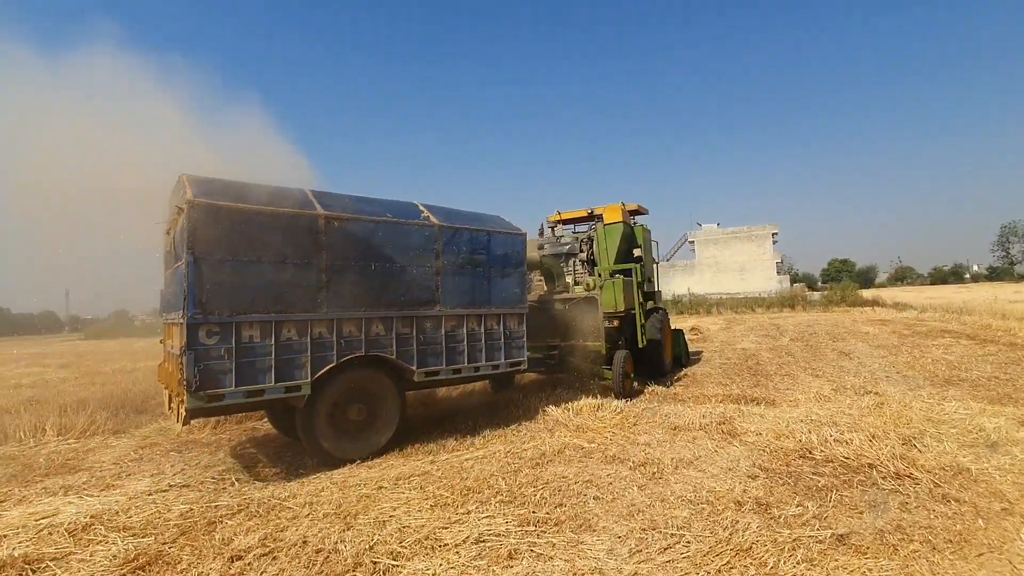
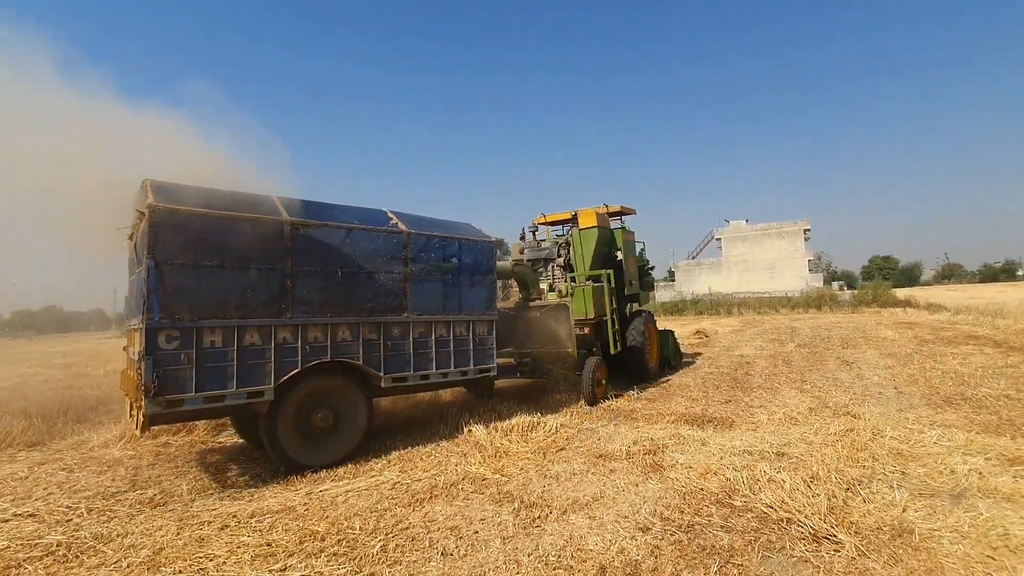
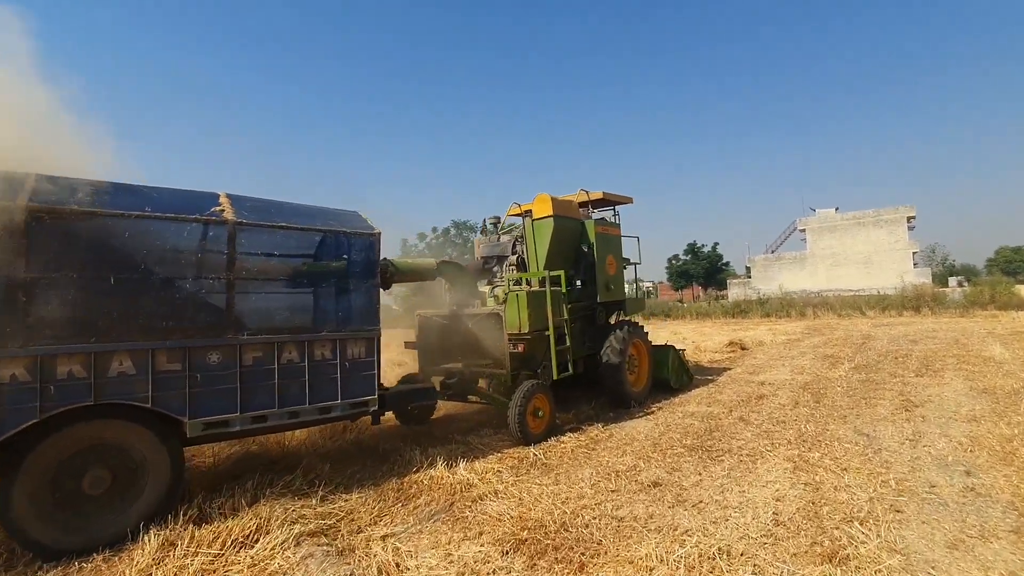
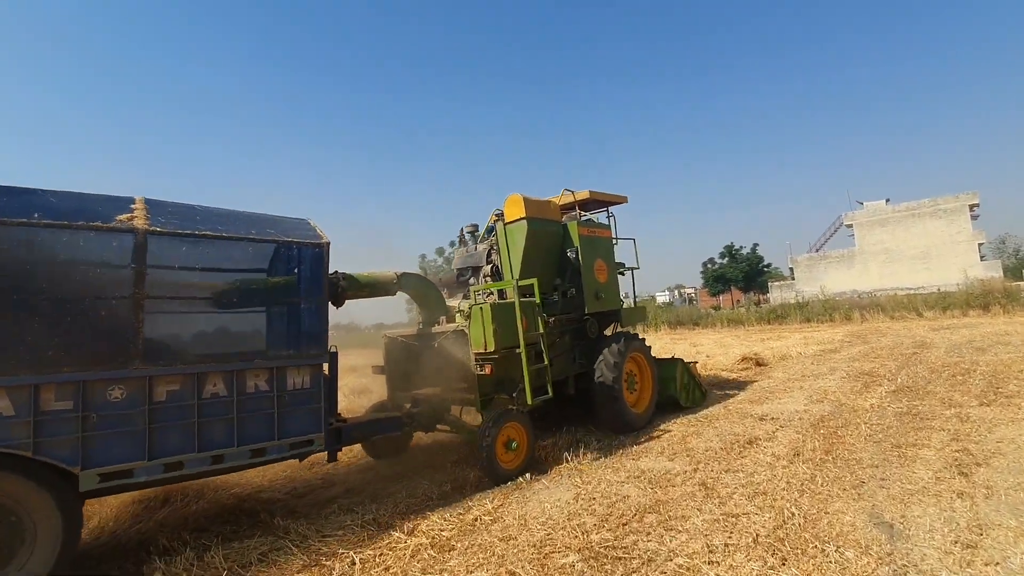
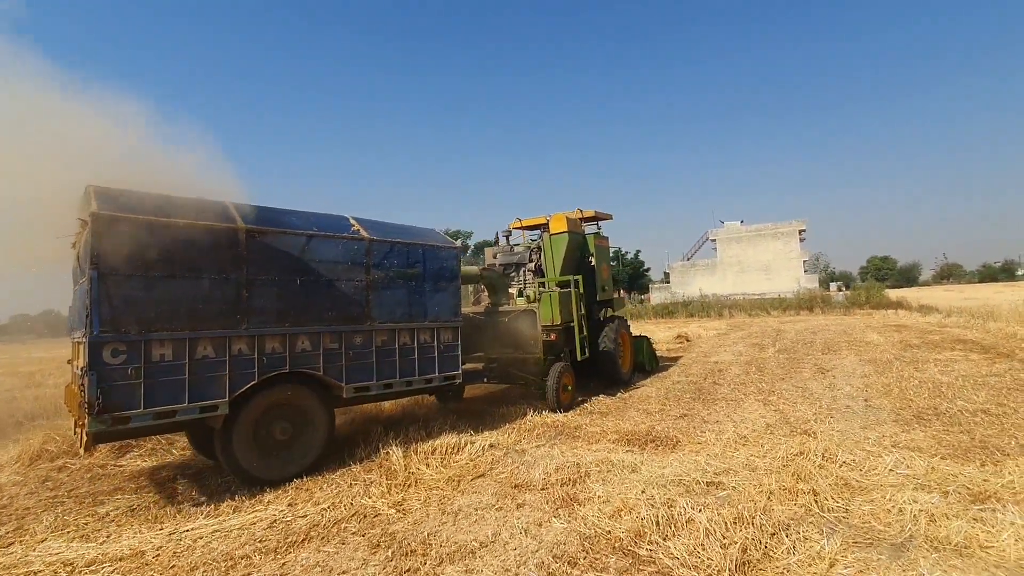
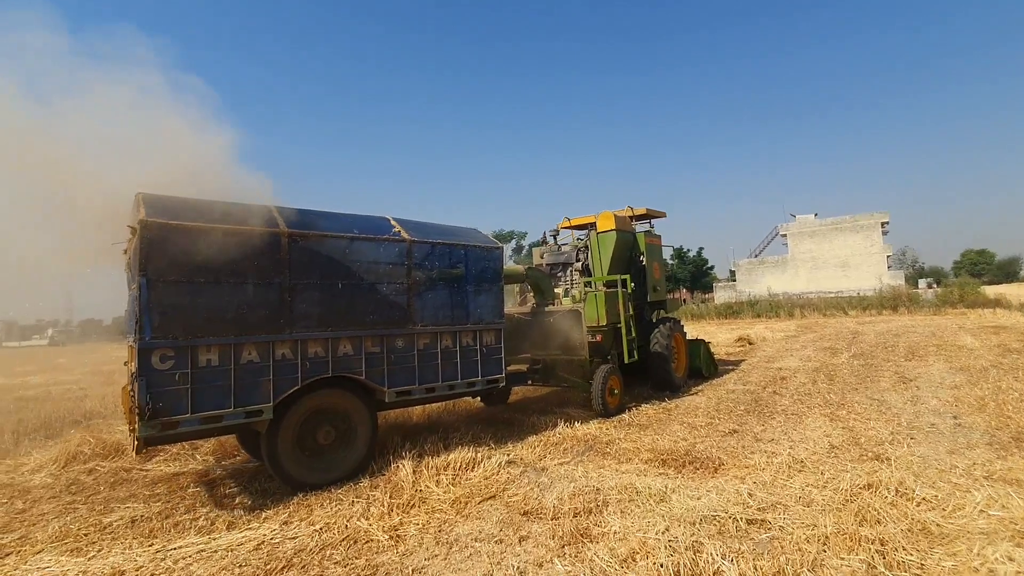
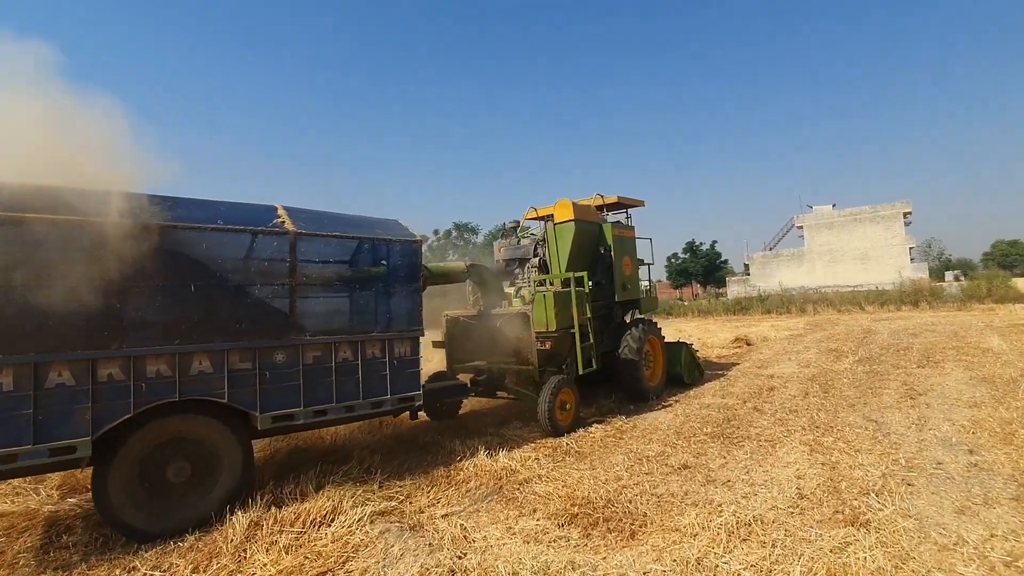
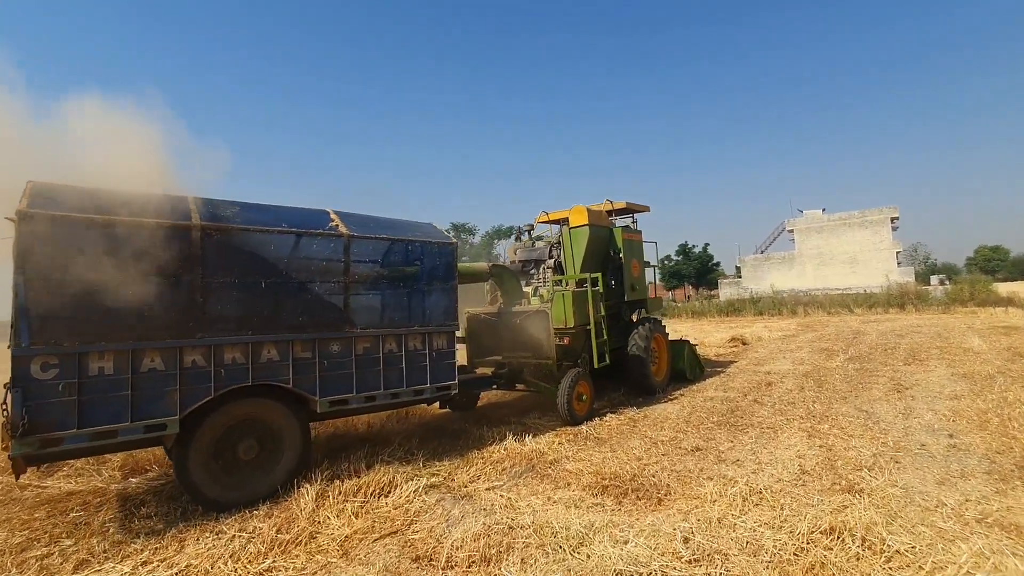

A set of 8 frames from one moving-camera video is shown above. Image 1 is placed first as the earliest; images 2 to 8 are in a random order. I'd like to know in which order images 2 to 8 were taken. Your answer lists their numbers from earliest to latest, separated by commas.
2, 5, 6, 8, 7, 3, 4
